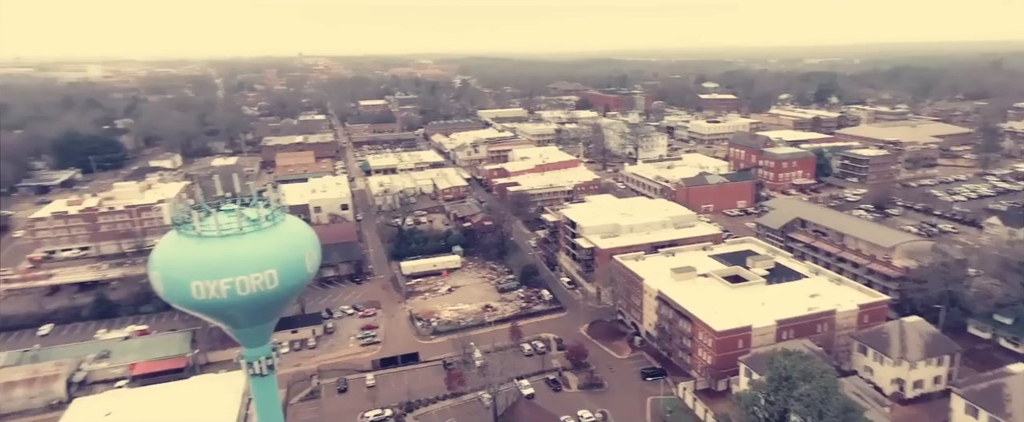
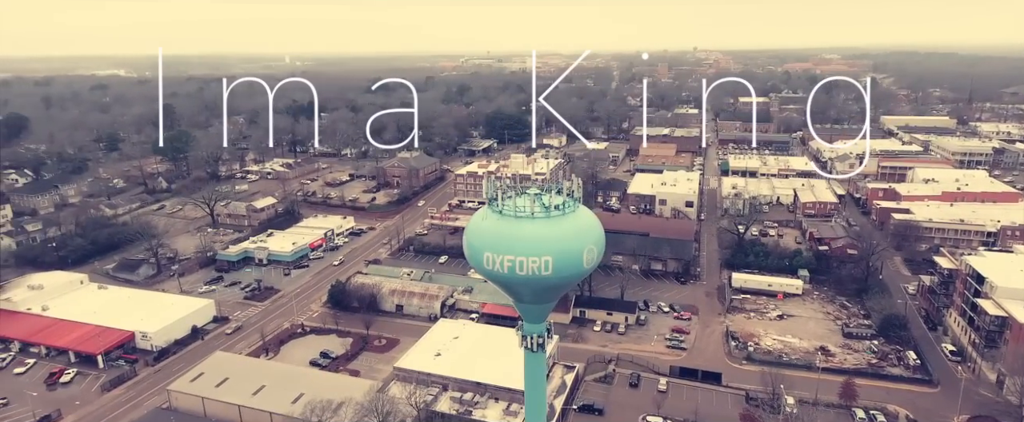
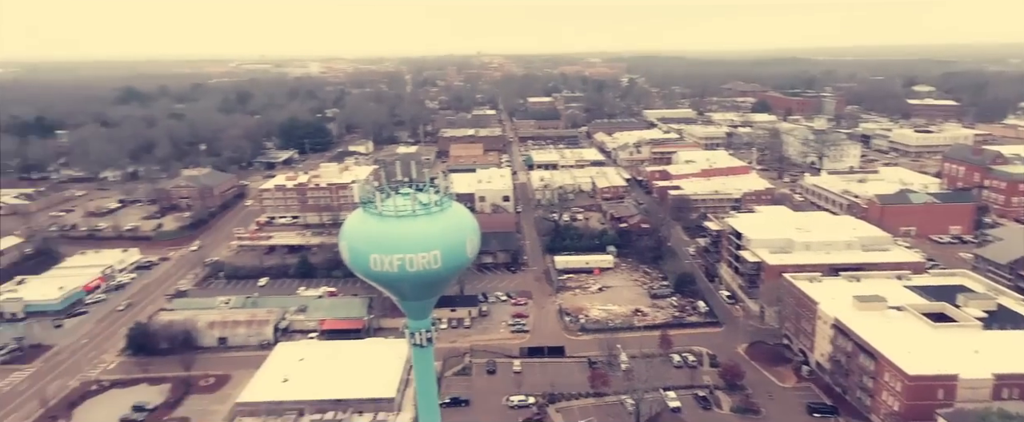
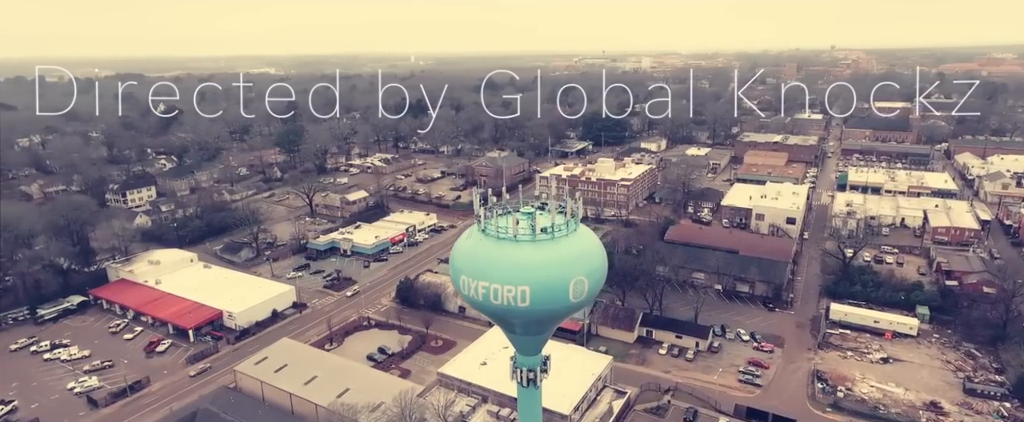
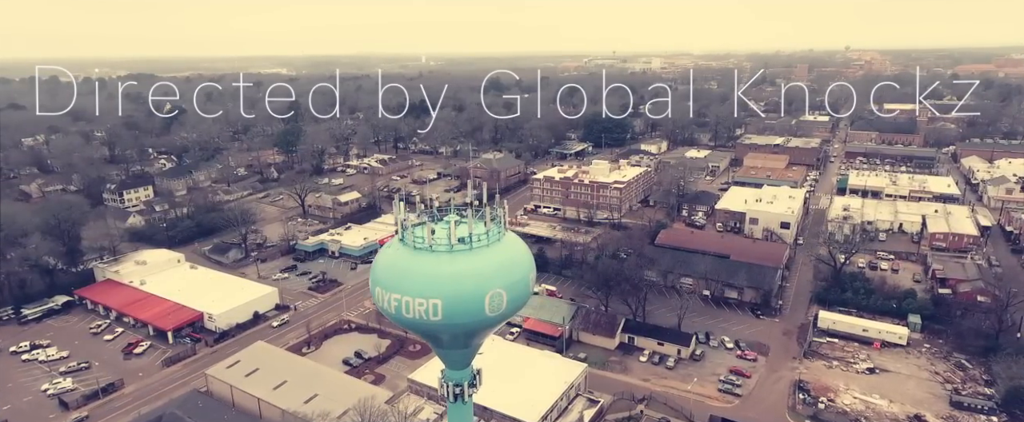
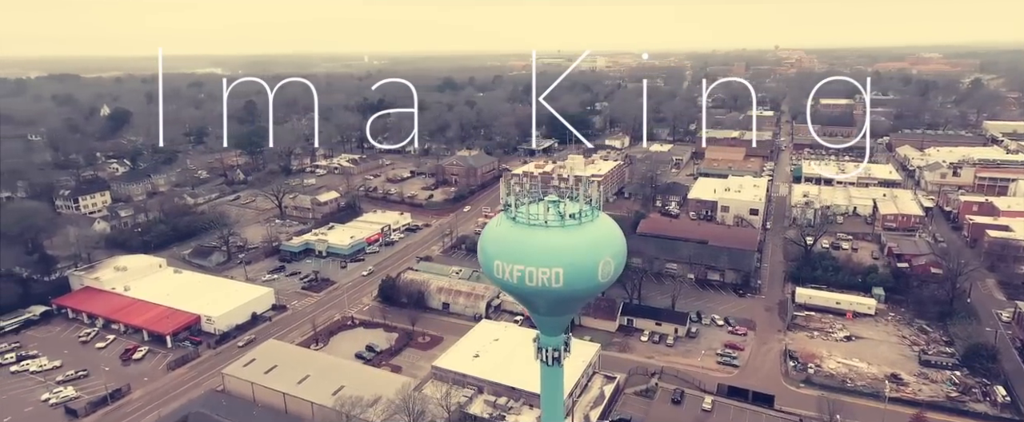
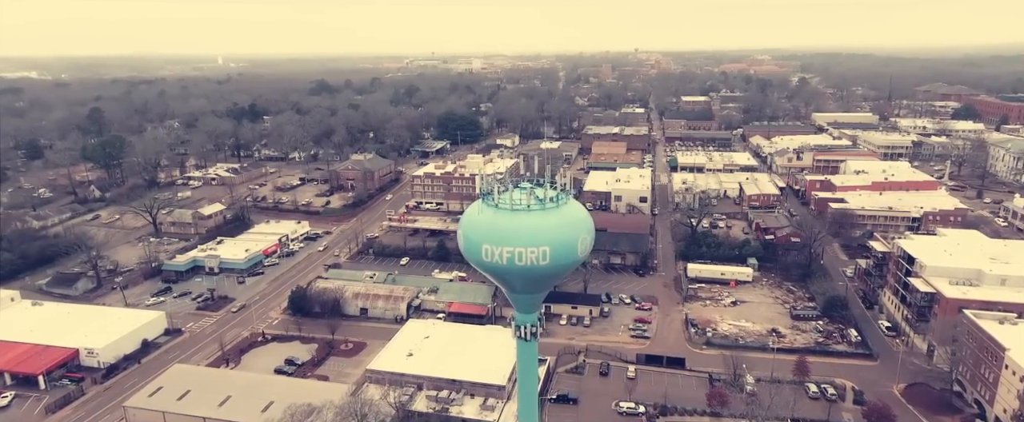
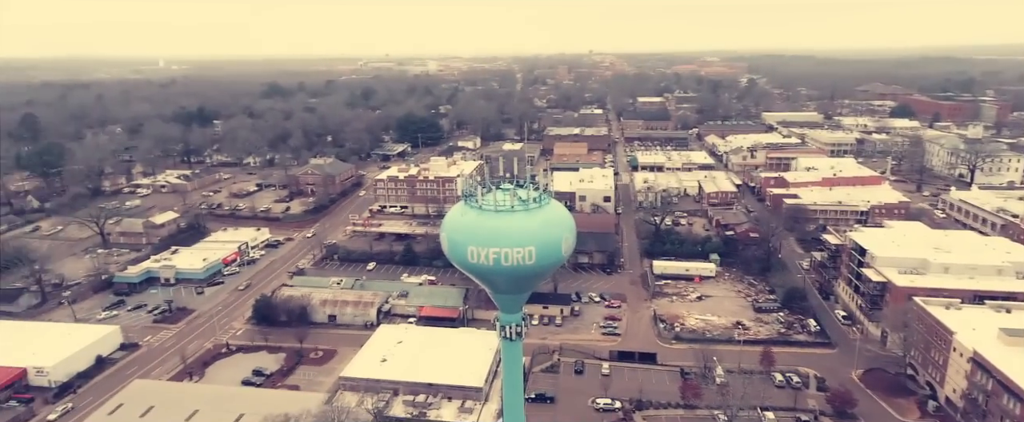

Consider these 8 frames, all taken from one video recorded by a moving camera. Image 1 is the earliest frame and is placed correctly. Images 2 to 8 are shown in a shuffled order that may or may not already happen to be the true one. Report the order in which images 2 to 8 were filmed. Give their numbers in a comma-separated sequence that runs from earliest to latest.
3, 8, 7, 2, 6, 4, 5
